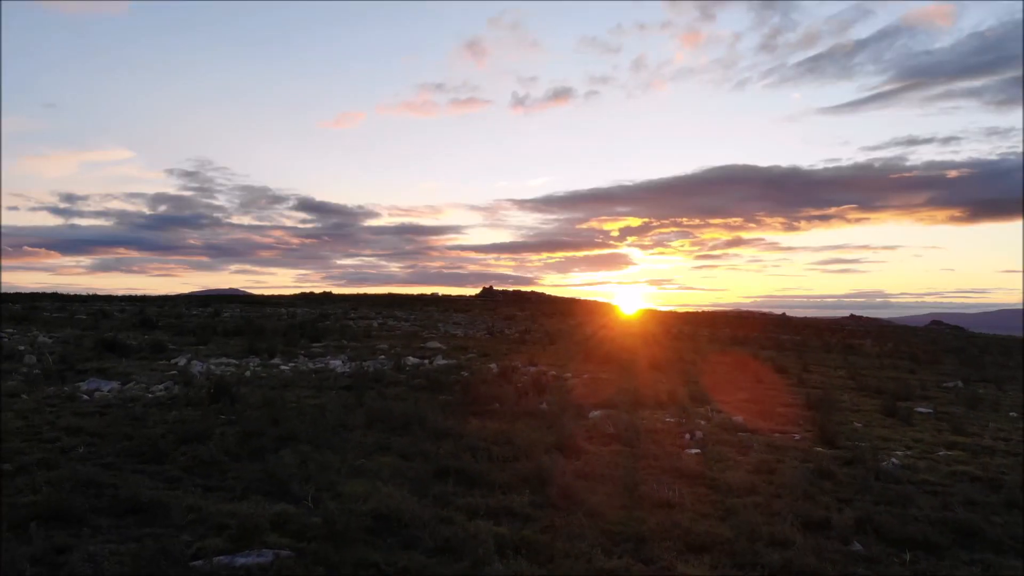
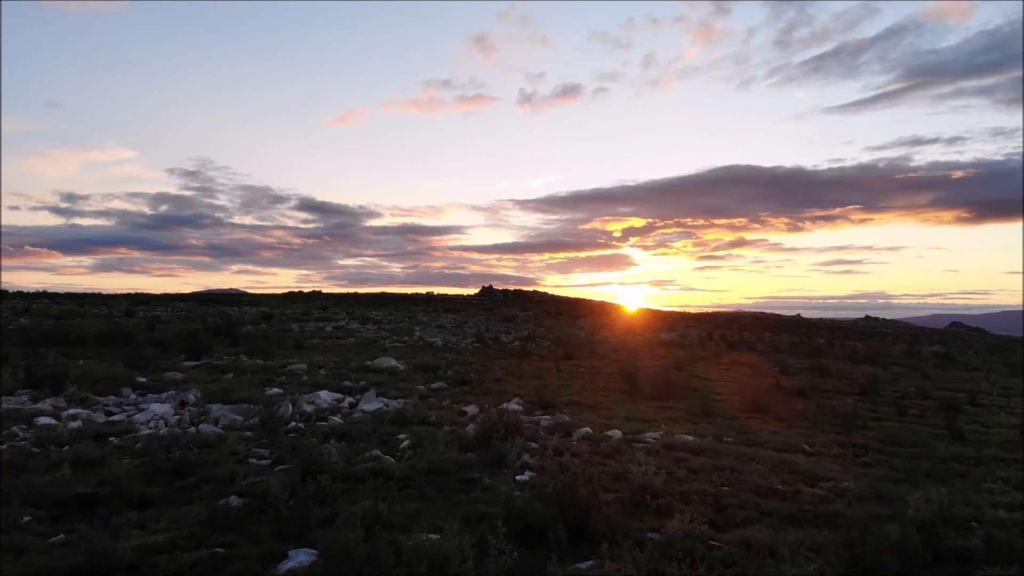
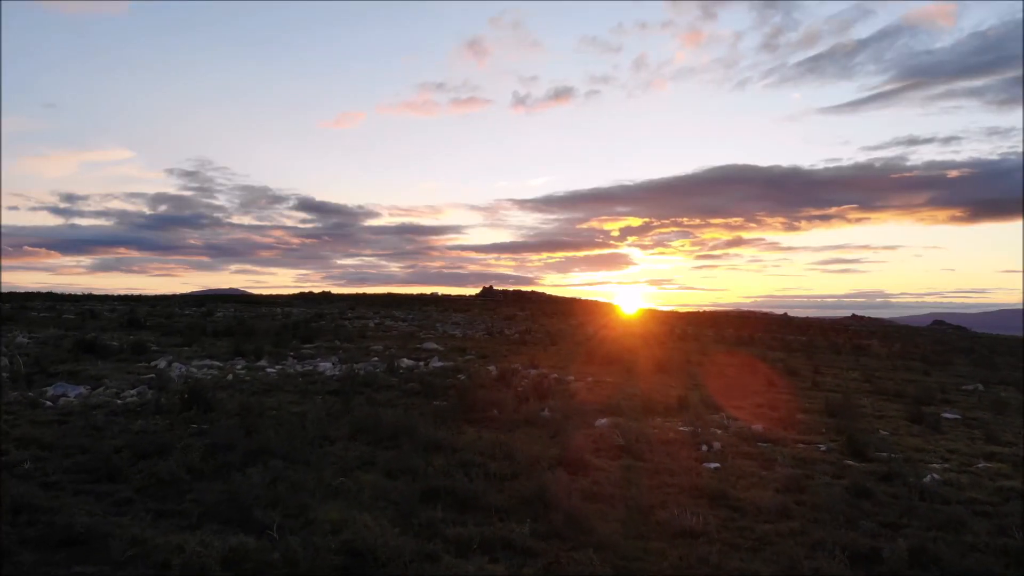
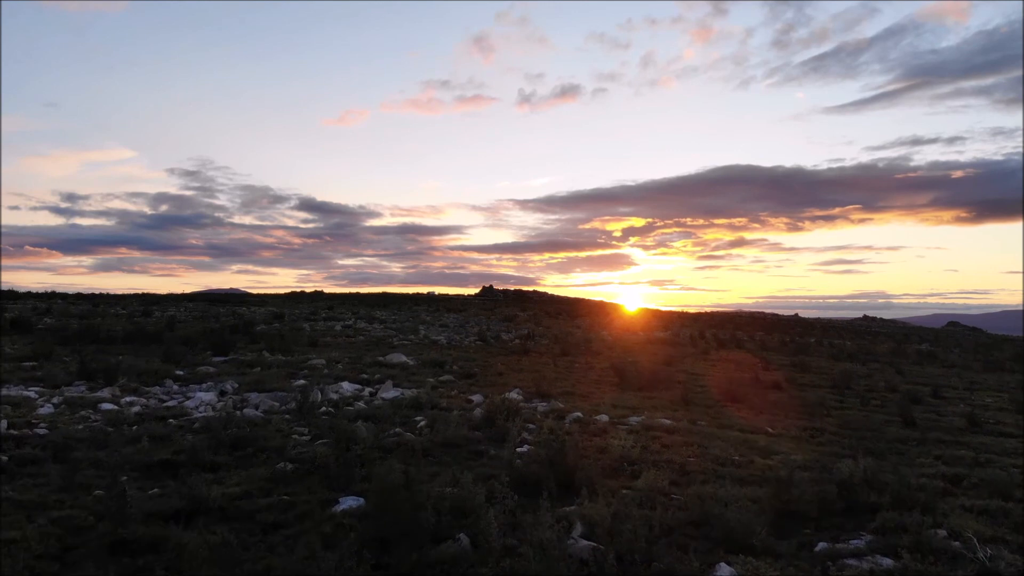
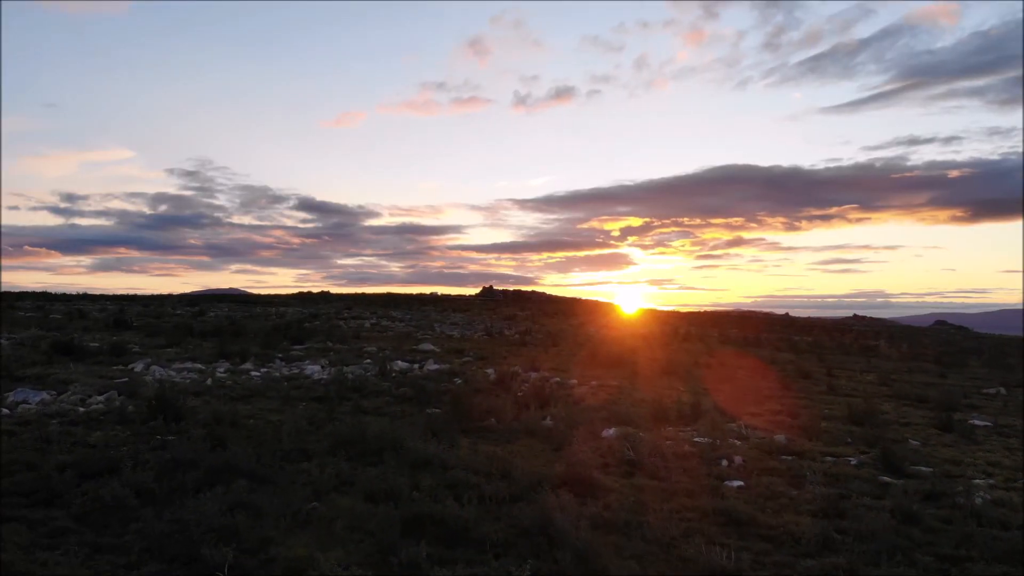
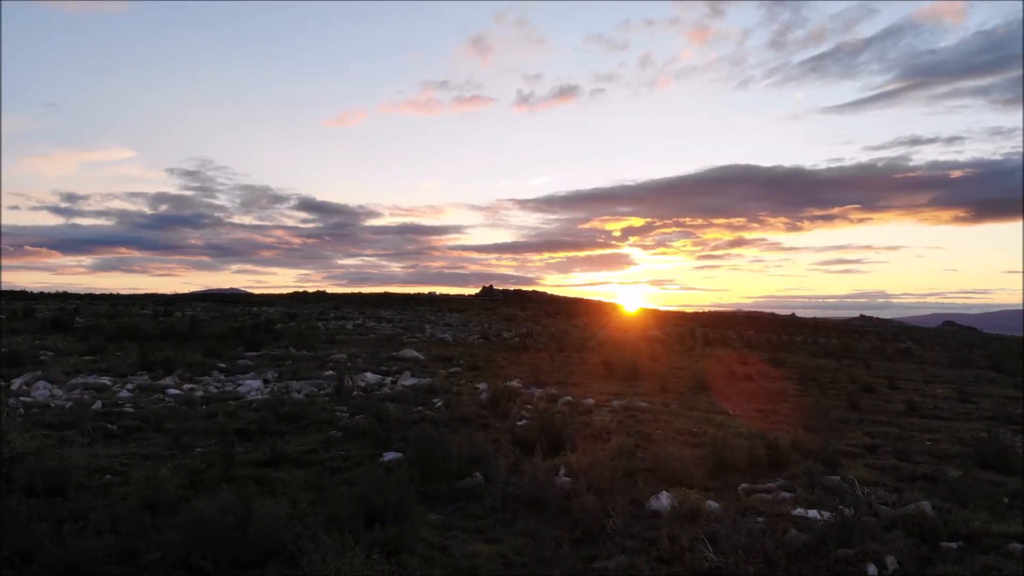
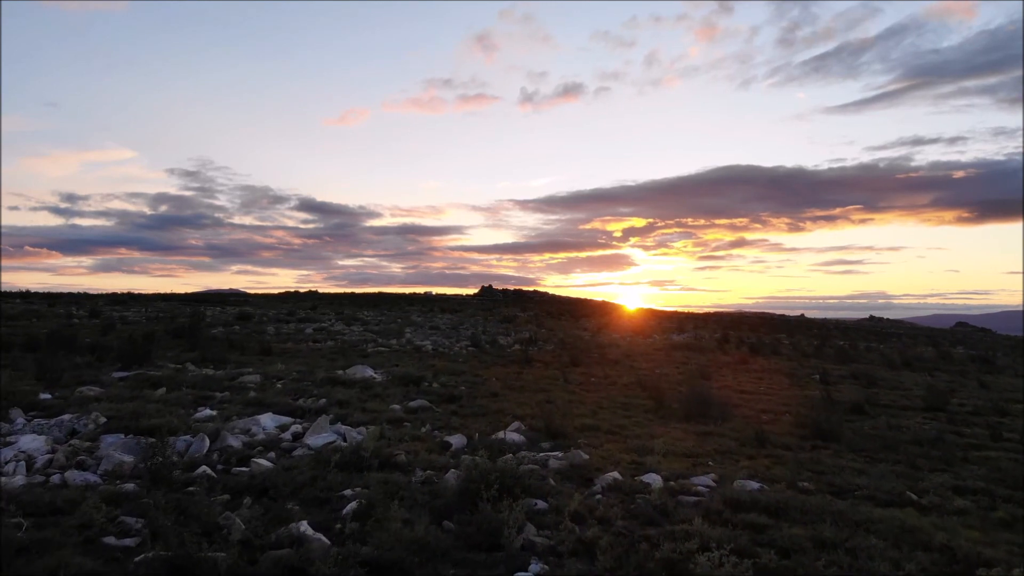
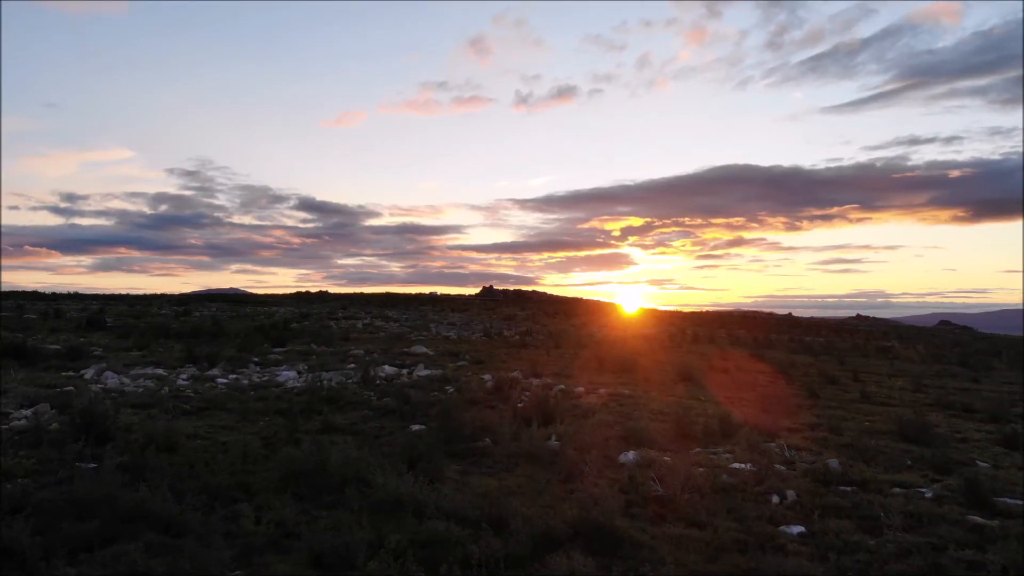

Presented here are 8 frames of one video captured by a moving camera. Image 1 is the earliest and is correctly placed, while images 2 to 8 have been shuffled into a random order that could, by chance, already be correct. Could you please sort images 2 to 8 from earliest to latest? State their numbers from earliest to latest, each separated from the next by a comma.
3, 5, 8, 6, 4, 2, 7
